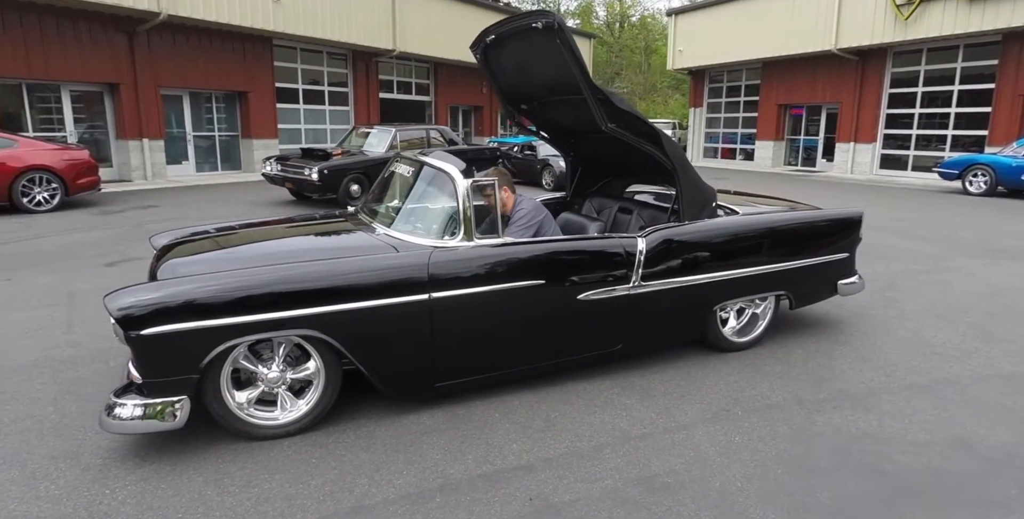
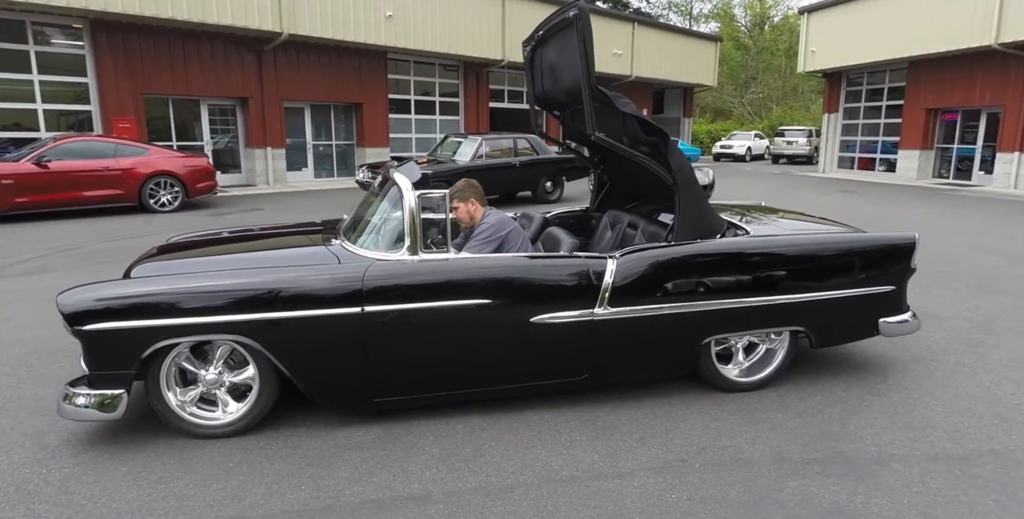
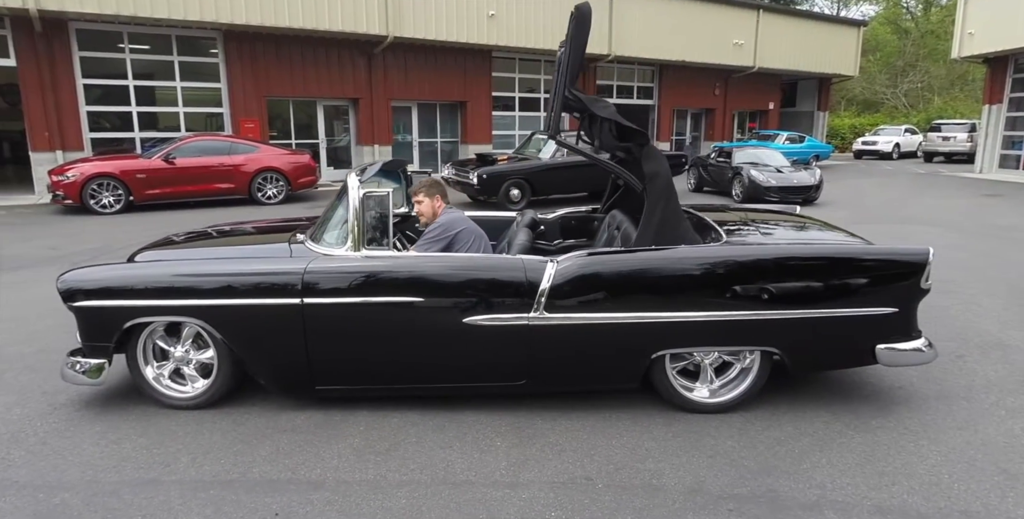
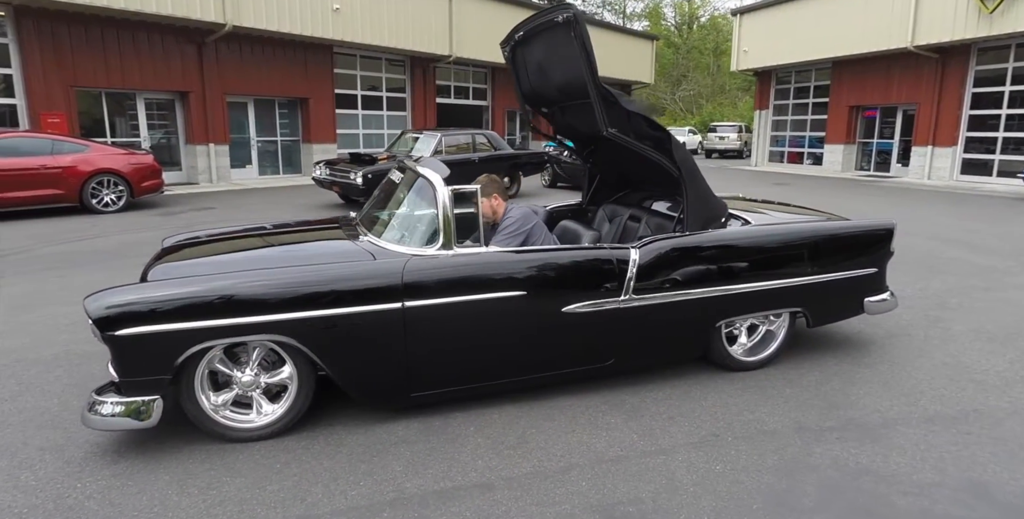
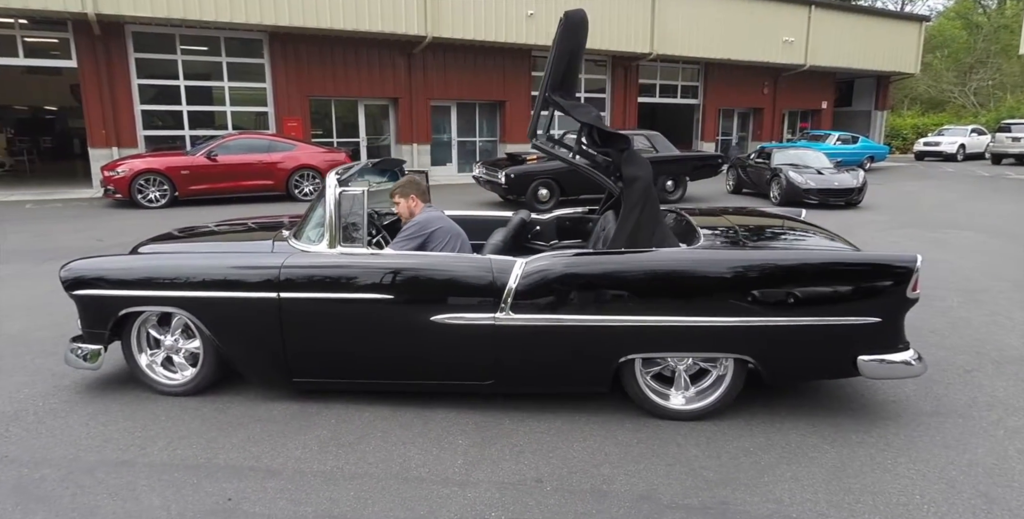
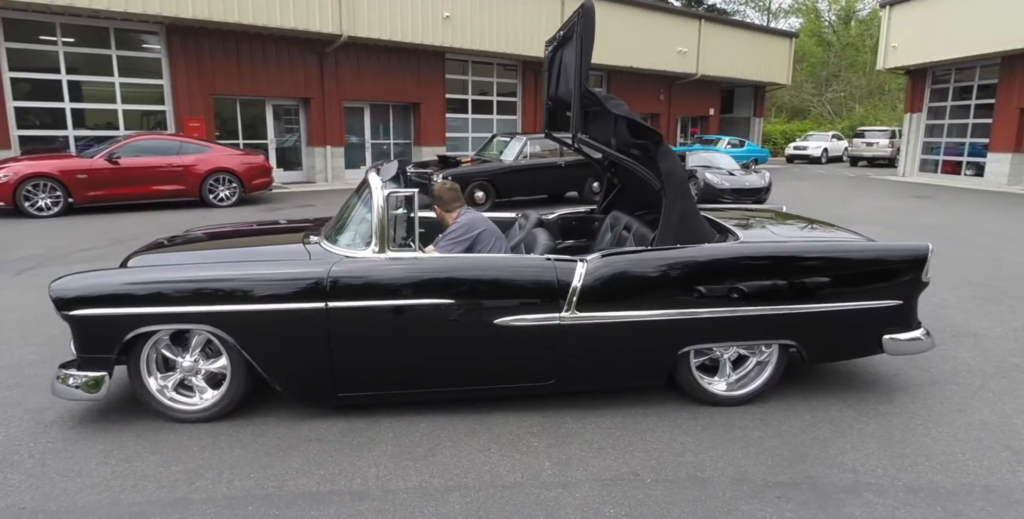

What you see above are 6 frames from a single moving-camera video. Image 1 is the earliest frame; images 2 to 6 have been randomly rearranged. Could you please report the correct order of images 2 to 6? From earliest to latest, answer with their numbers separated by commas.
4, 2, 6, 3, 5
